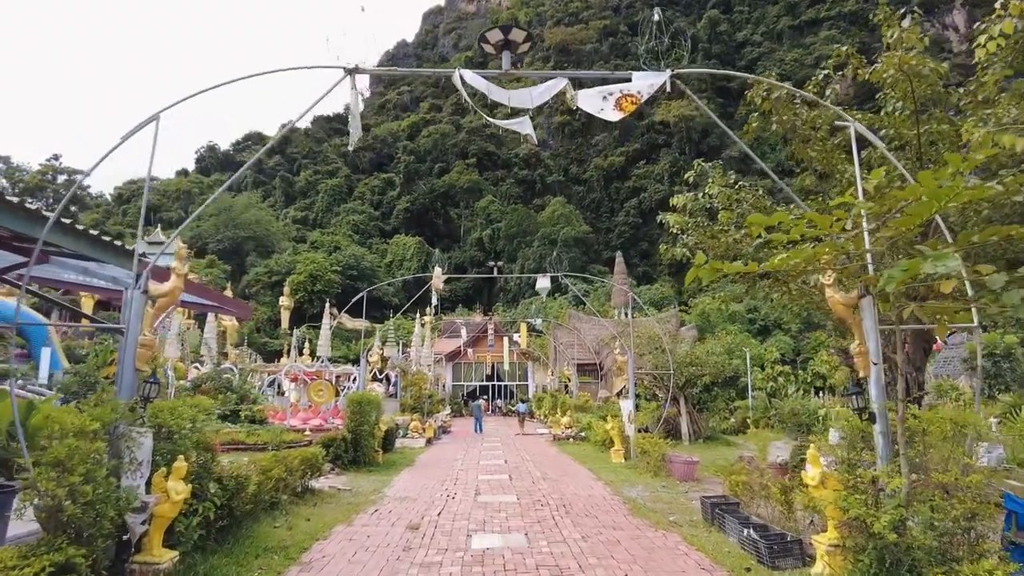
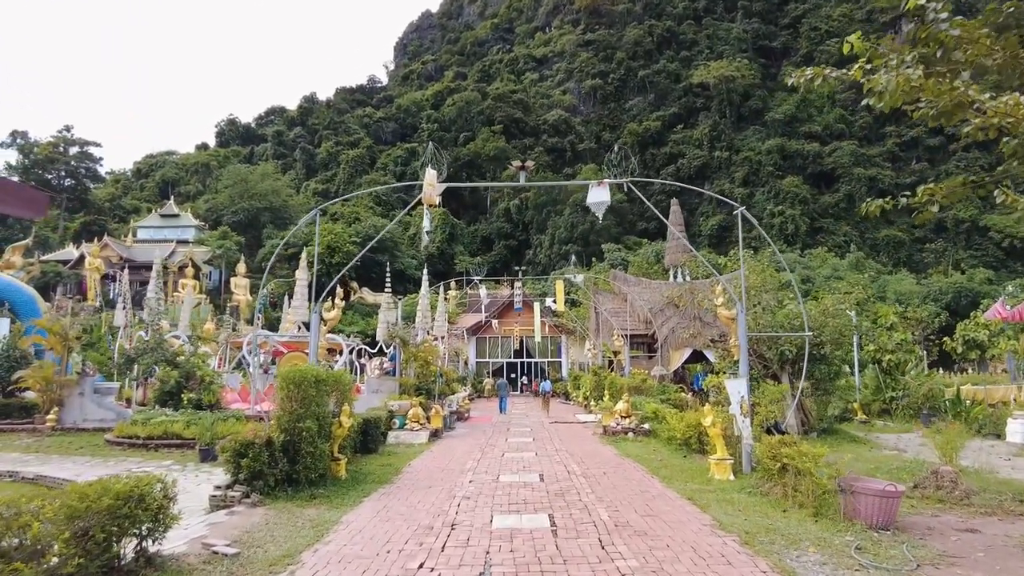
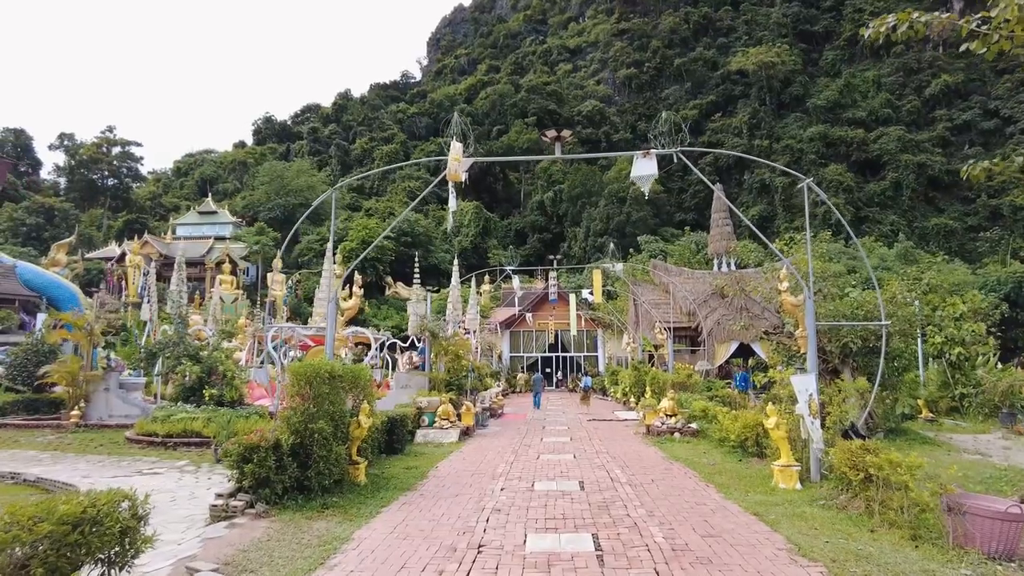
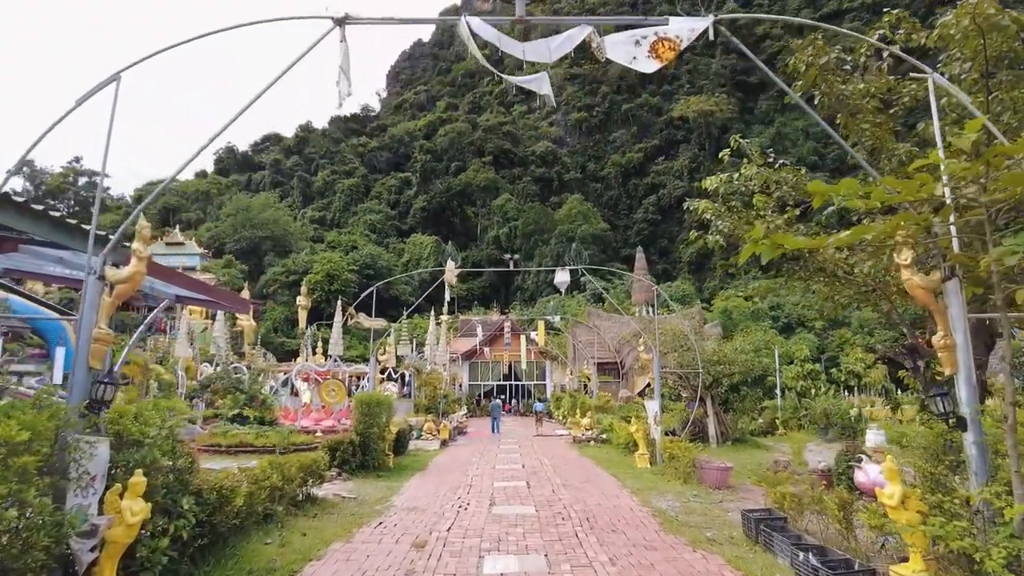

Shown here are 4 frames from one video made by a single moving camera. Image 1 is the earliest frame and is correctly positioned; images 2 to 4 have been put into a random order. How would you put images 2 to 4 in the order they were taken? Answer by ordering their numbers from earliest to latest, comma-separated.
4, 2, 3
